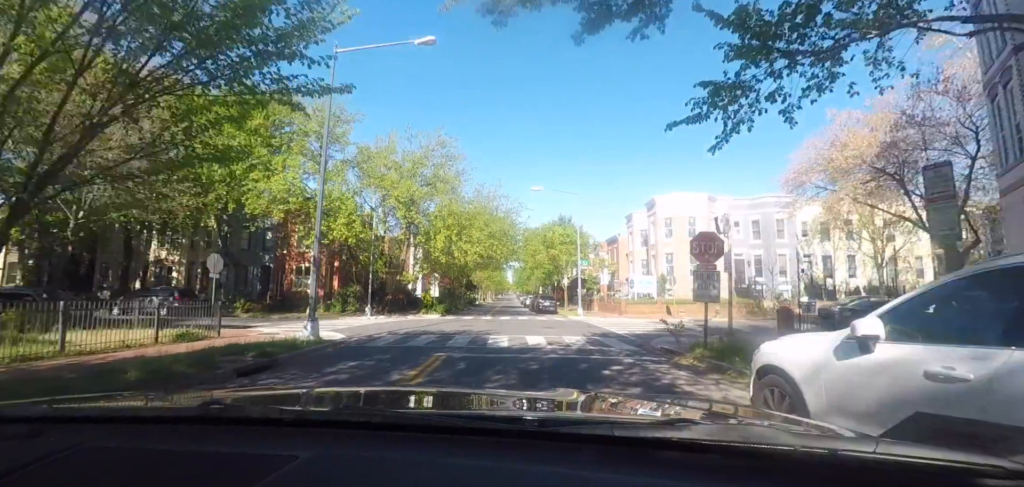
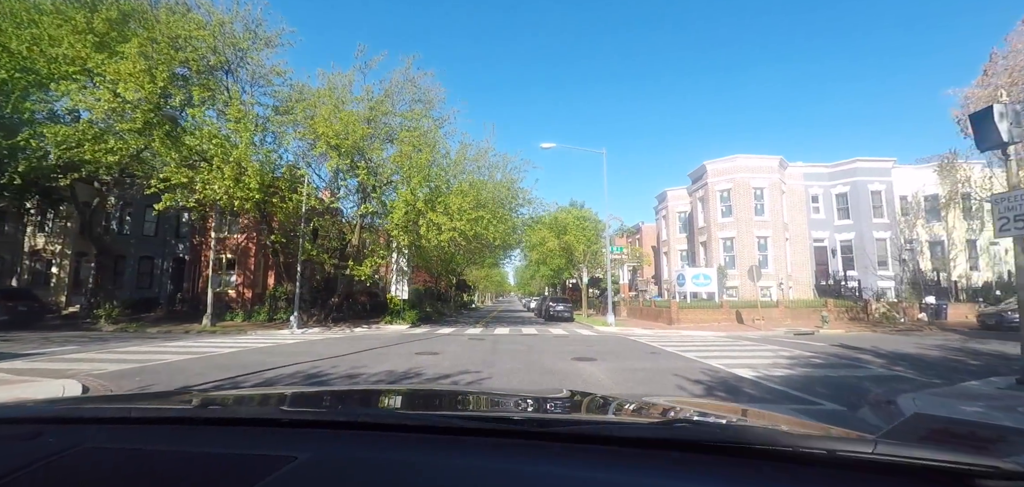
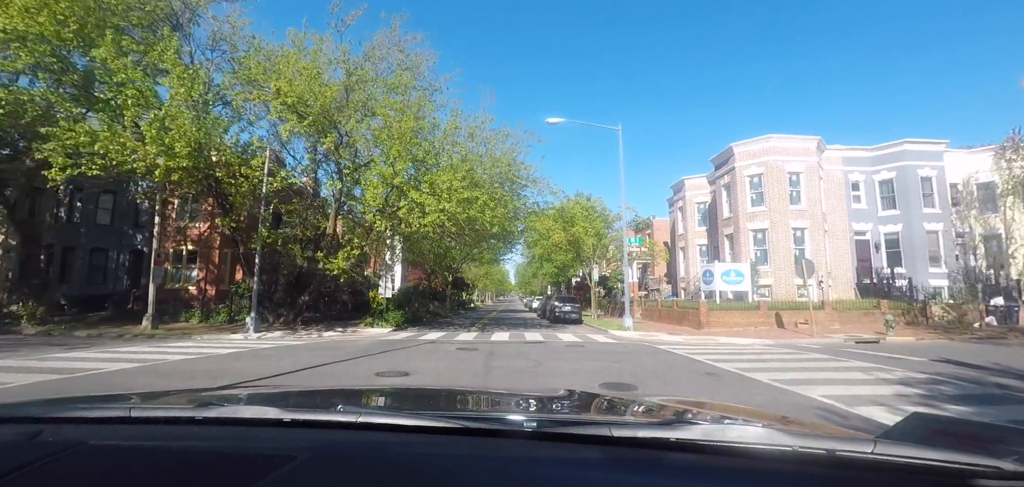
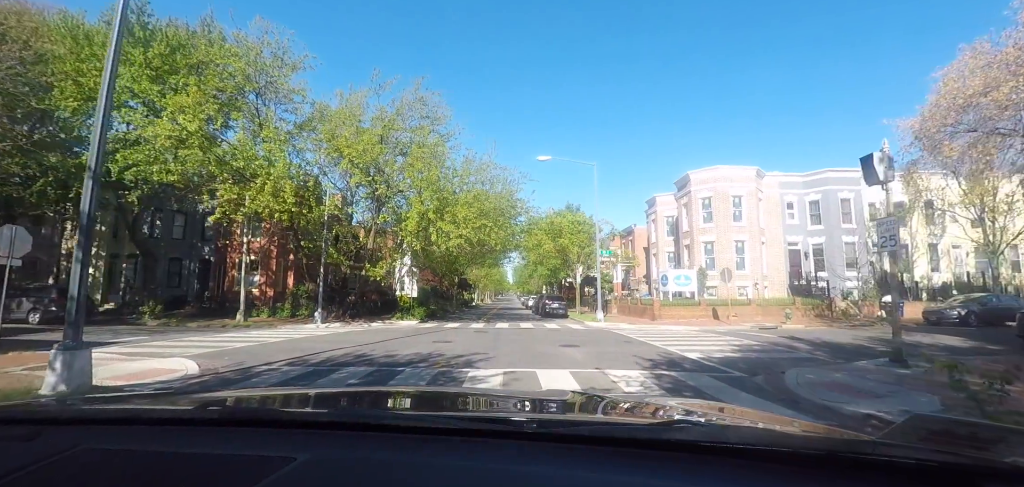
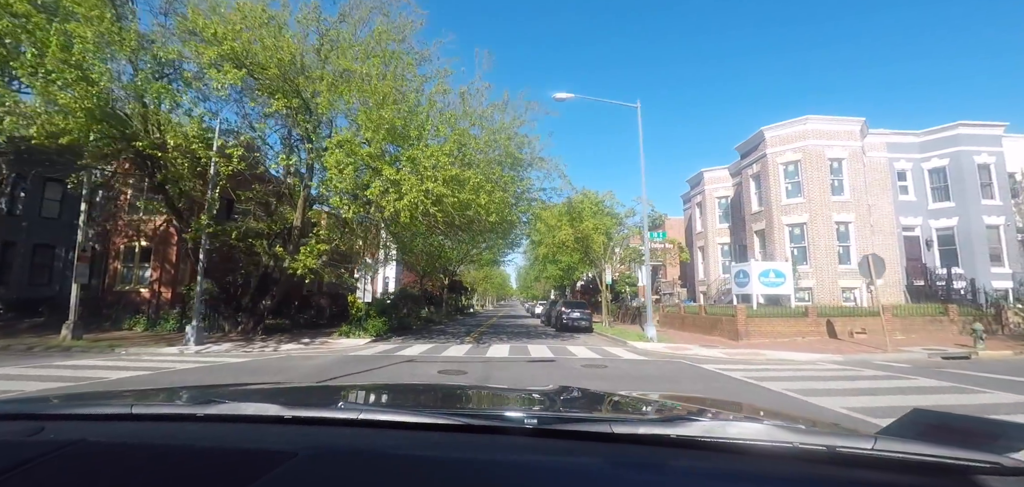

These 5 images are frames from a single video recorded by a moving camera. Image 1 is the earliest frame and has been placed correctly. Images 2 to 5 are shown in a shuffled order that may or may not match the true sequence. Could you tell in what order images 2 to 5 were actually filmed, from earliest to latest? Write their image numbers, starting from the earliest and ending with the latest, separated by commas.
4, 2, 3, 5
